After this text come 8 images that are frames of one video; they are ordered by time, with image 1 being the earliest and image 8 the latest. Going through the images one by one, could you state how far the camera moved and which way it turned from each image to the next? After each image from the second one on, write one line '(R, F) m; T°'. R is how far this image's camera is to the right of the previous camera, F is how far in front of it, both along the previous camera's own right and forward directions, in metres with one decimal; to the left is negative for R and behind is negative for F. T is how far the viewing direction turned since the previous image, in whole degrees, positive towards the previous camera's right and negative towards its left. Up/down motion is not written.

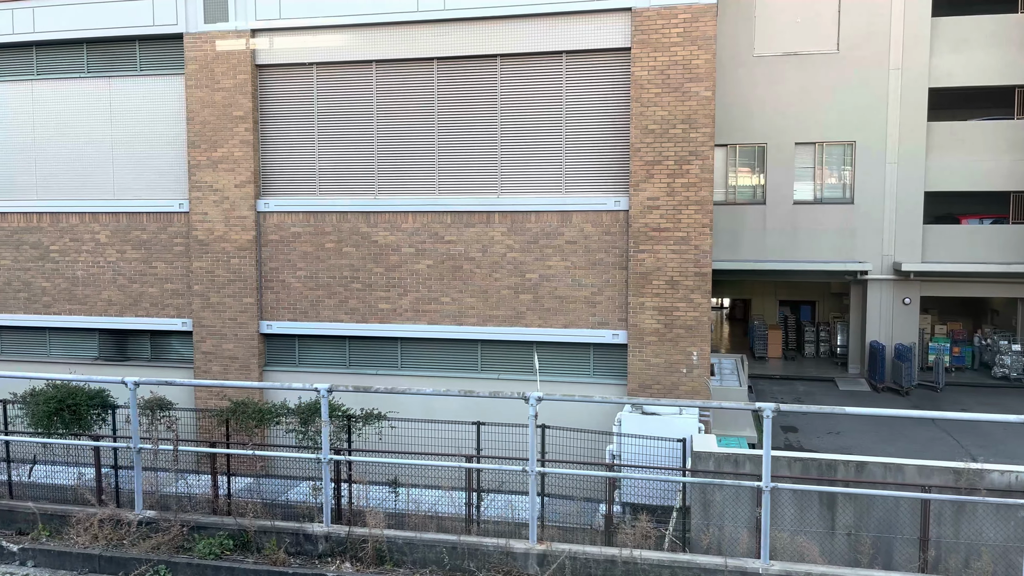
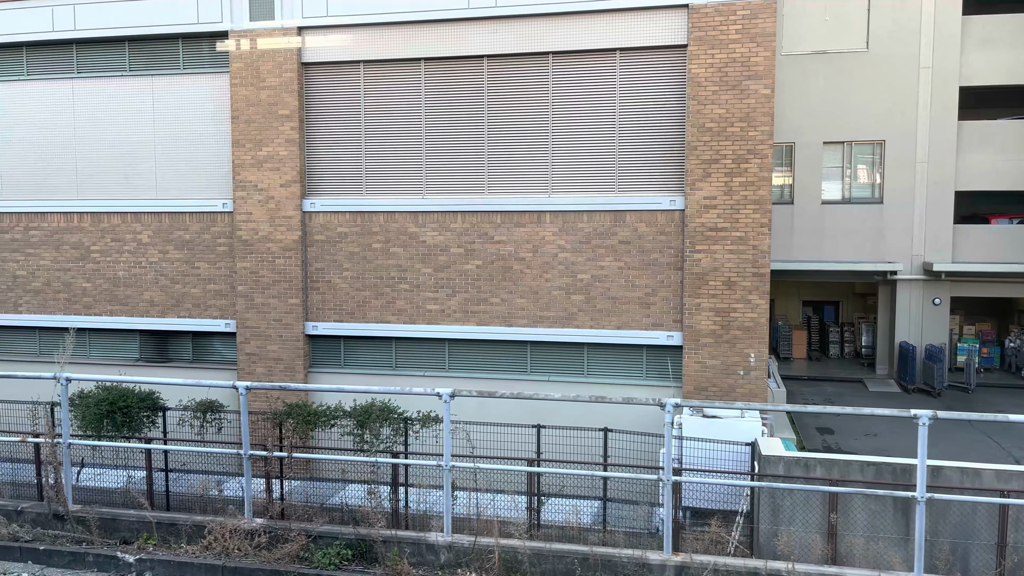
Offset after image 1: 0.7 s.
(-0.6, +0.1) m; 0°
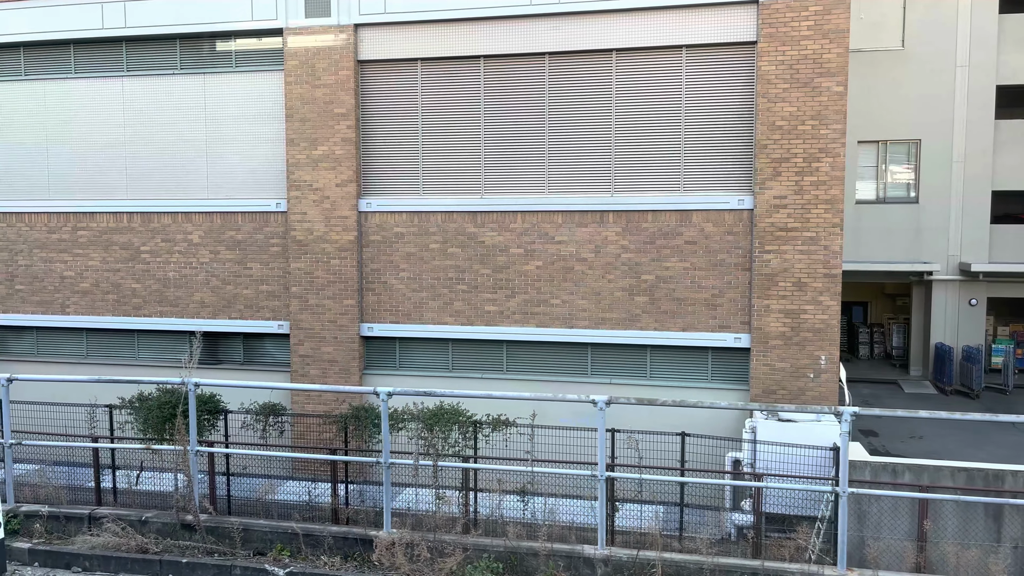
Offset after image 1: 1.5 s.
(-0.8, +0.2) m; 0°
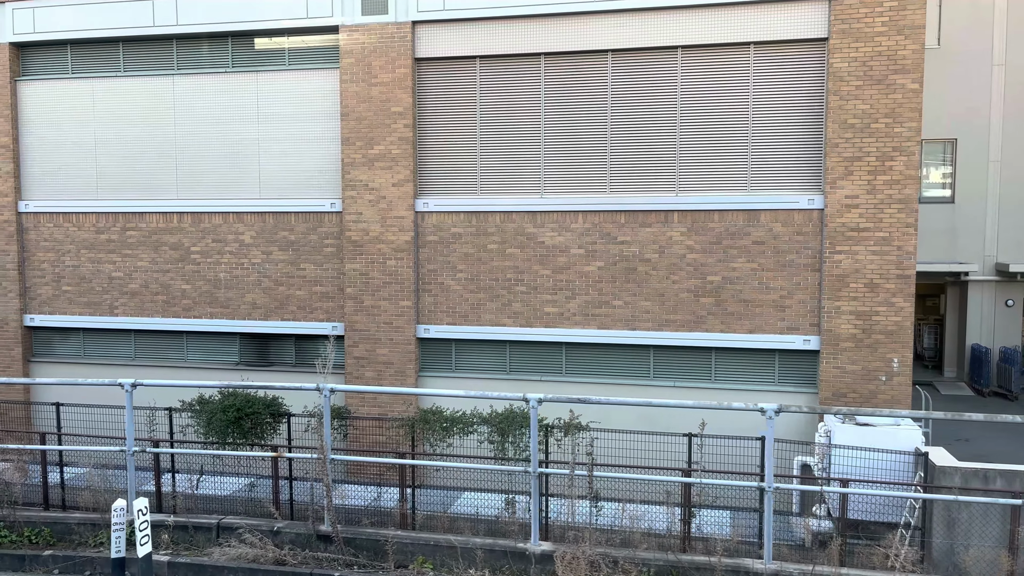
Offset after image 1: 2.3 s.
(-0.8, +0.2) m; 0°
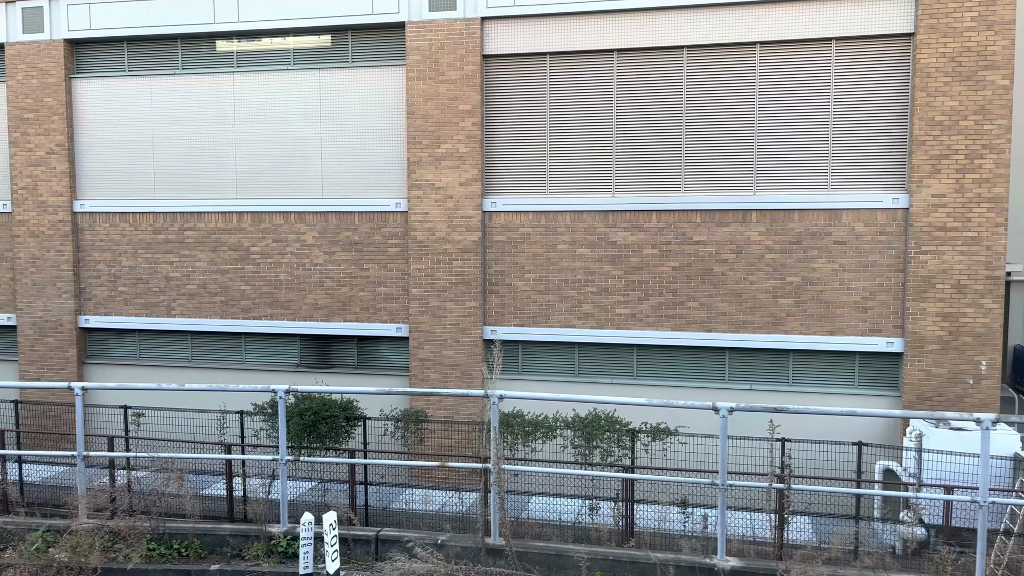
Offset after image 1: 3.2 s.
(-0.9, +0.2) m; 0°
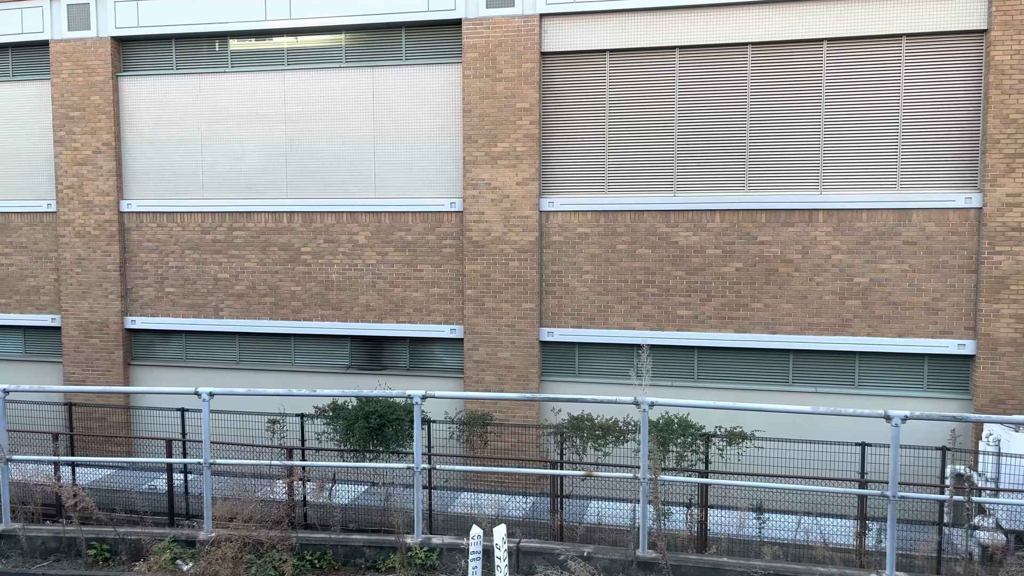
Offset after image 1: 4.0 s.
(-0.7, +0.1) m; 0°
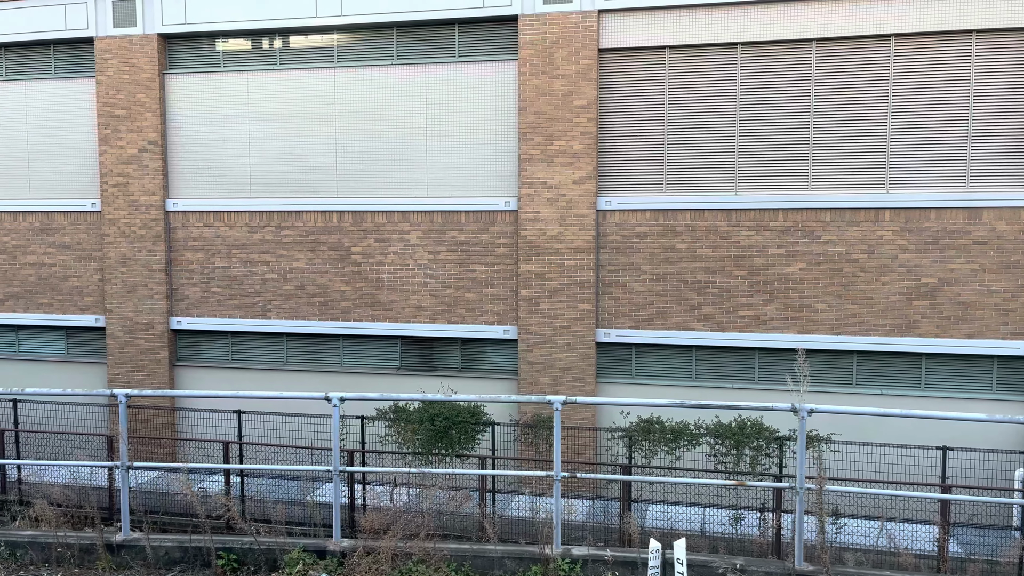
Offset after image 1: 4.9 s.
(-0.7, +0.1) m; 0°
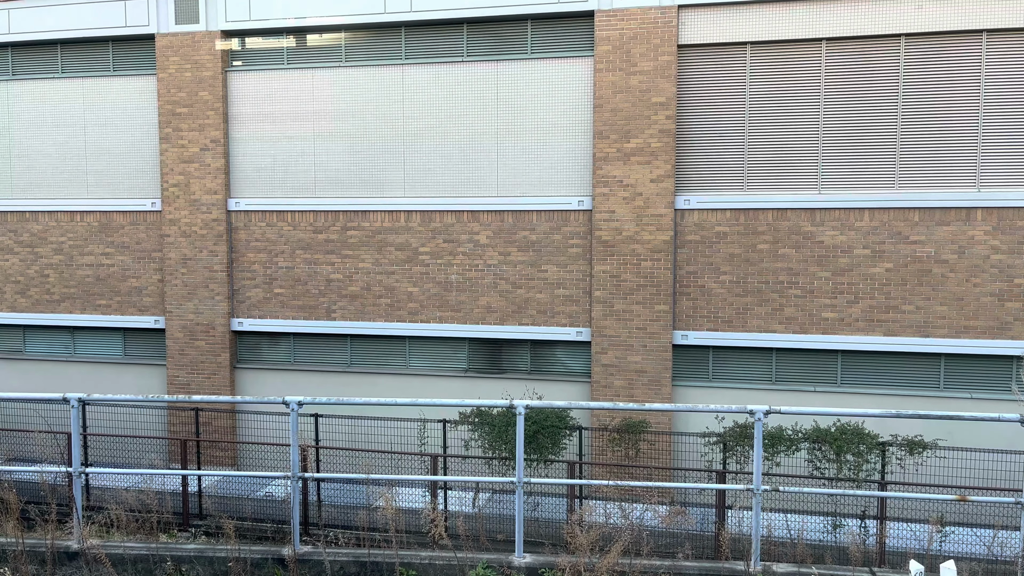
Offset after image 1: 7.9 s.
(-0.9, +0.2) m; 0°
